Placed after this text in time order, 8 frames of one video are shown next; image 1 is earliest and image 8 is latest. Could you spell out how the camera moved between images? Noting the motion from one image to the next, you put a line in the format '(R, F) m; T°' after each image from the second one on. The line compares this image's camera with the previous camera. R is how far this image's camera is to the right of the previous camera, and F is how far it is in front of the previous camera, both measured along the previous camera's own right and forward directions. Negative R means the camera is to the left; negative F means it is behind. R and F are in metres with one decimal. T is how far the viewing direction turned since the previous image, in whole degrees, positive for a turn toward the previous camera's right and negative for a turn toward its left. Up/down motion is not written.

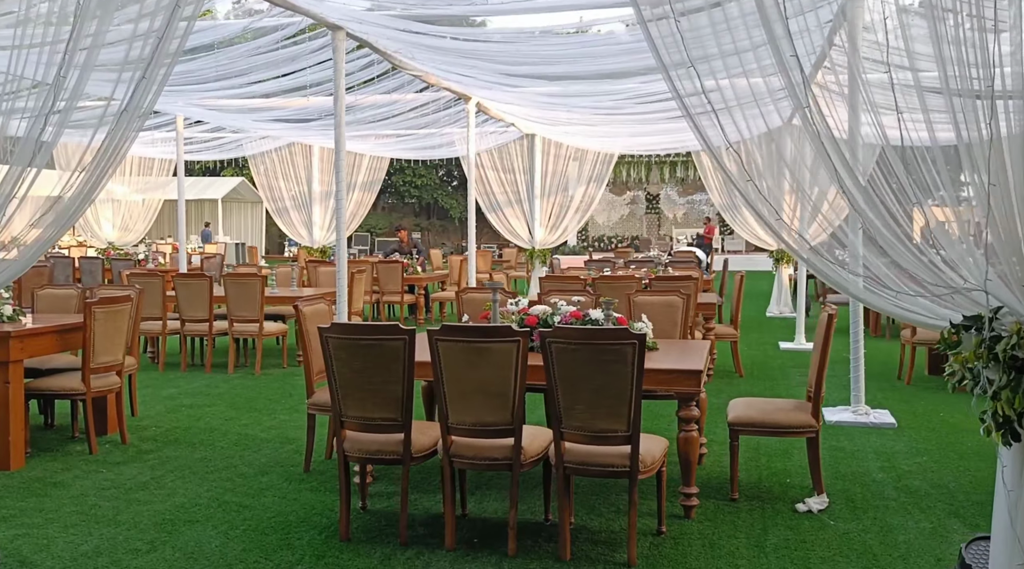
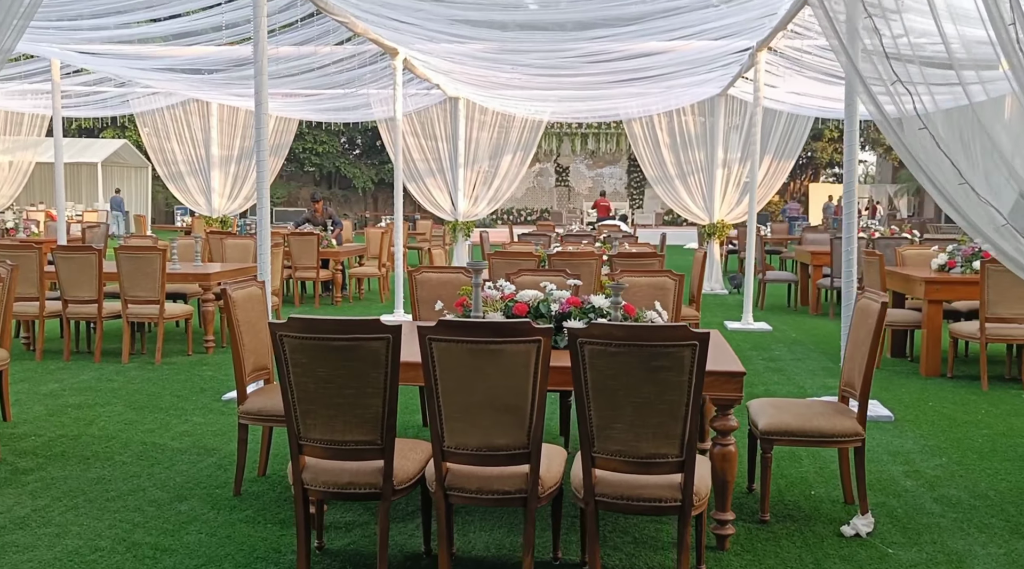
(-0.3, +0.8) m; +7°
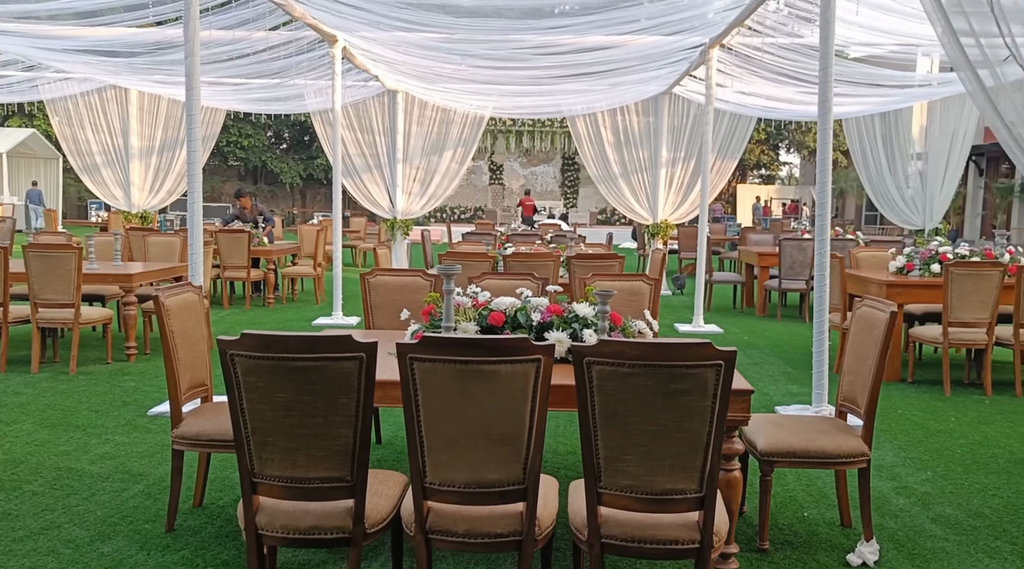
(-0.2, +0.4) m; +5°
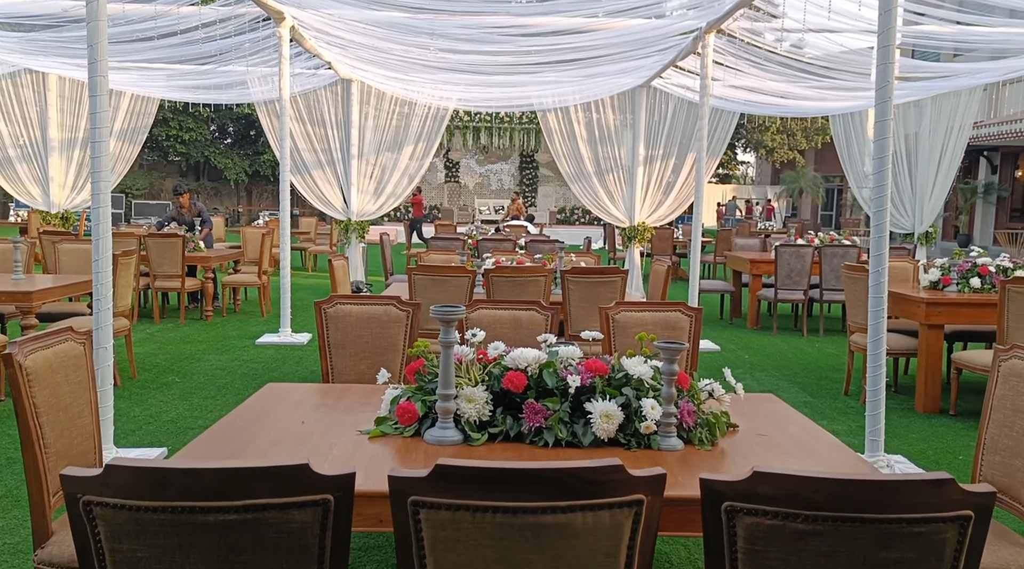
(-0.2, +0.9) m; +3°
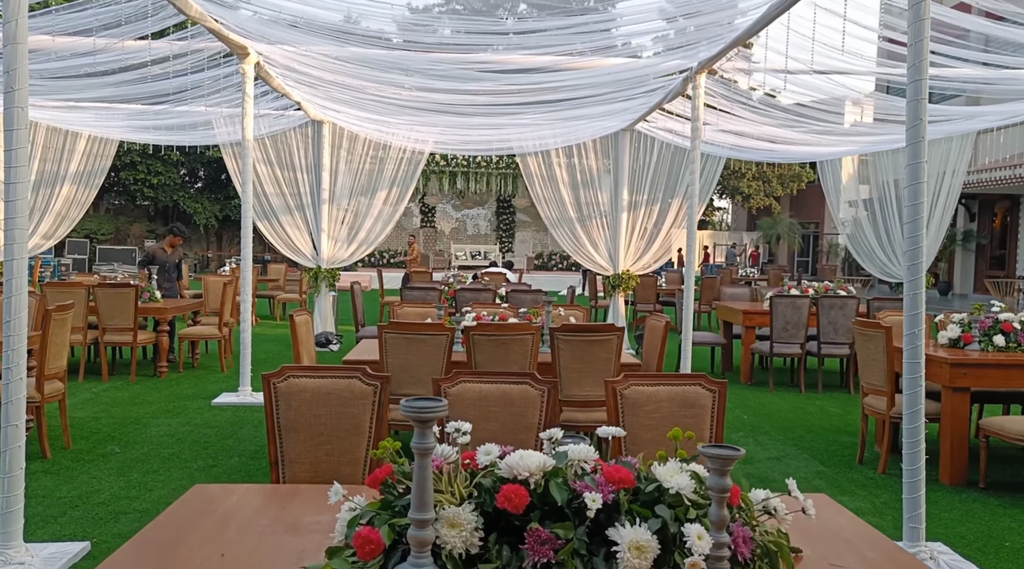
(0.0, +0.5) m; +2°
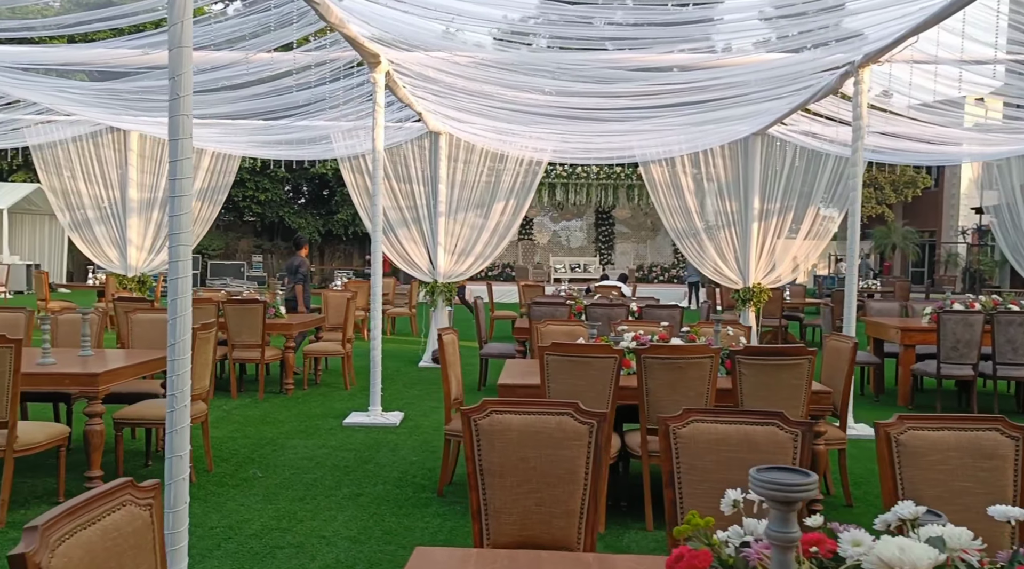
(-0.4, +0.4) m; -6°
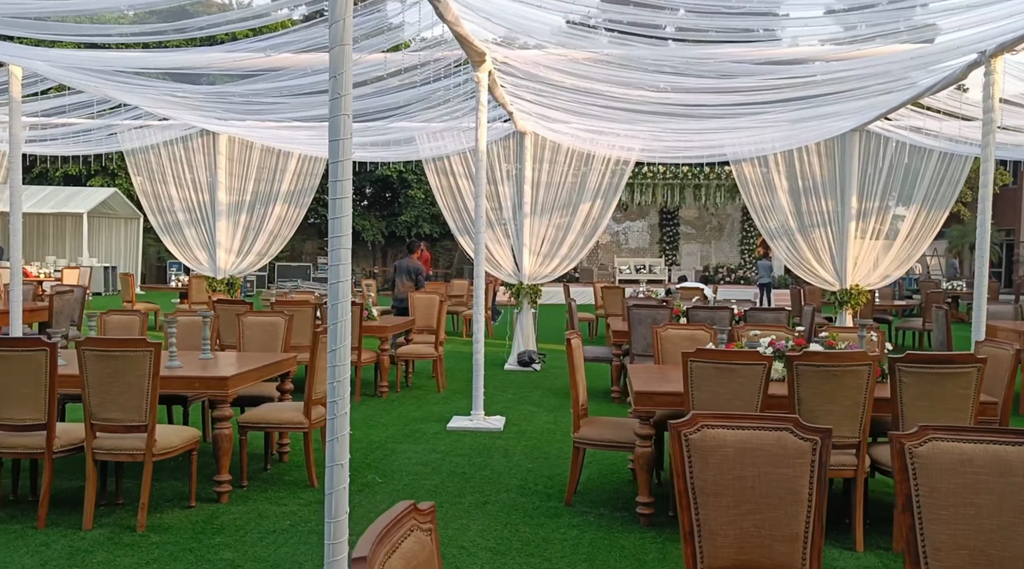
(-0.4, +0.1) m; -3°
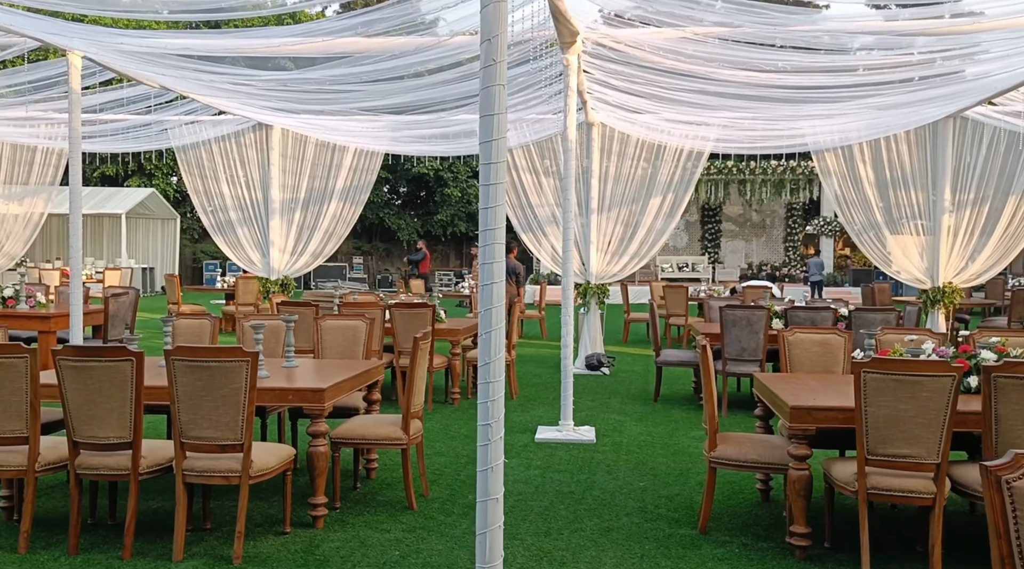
(-0.5, +0.5) m; -2°
